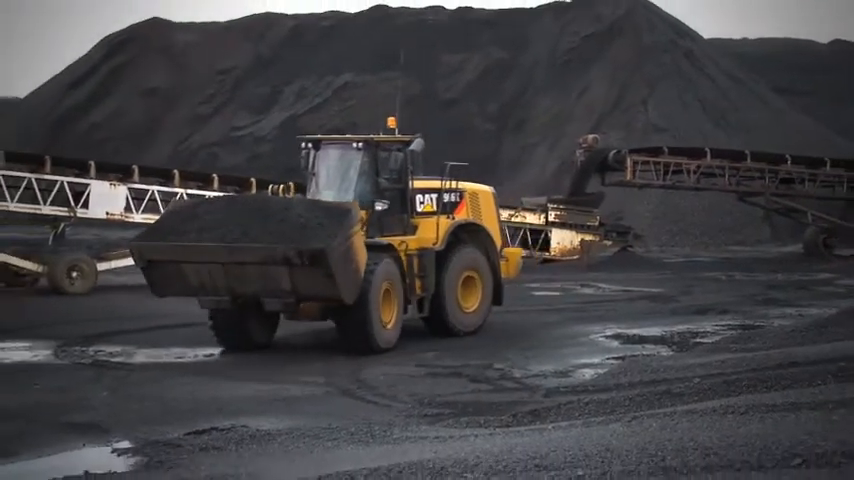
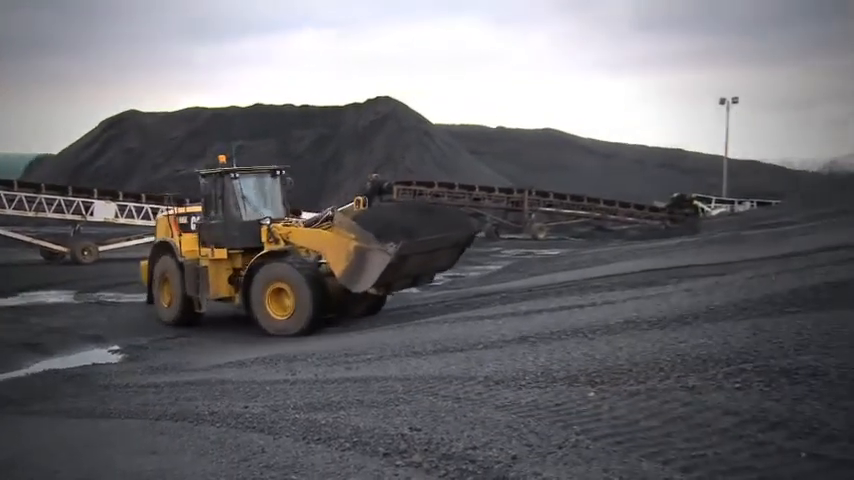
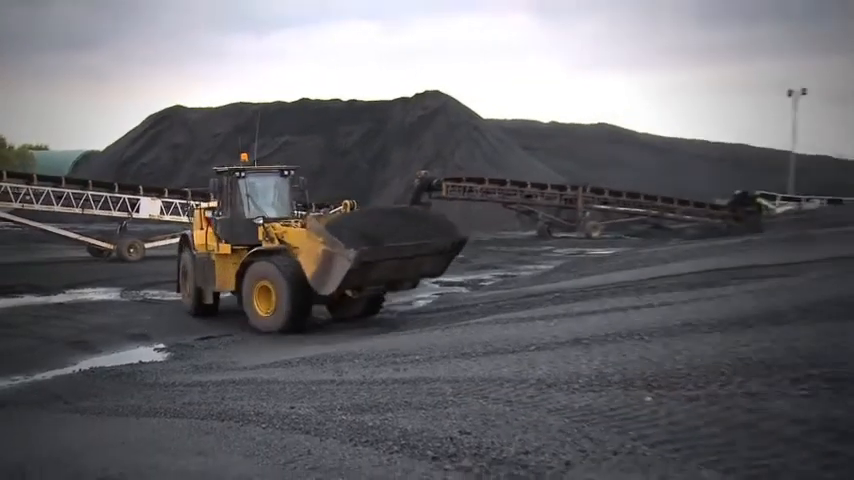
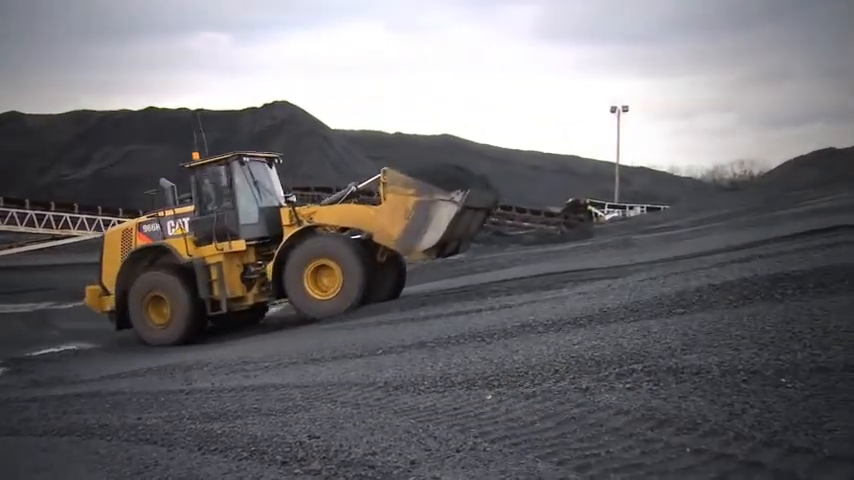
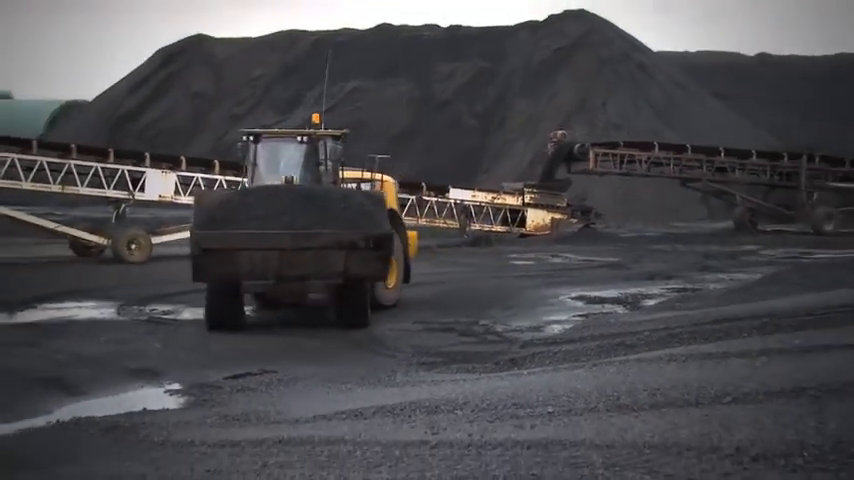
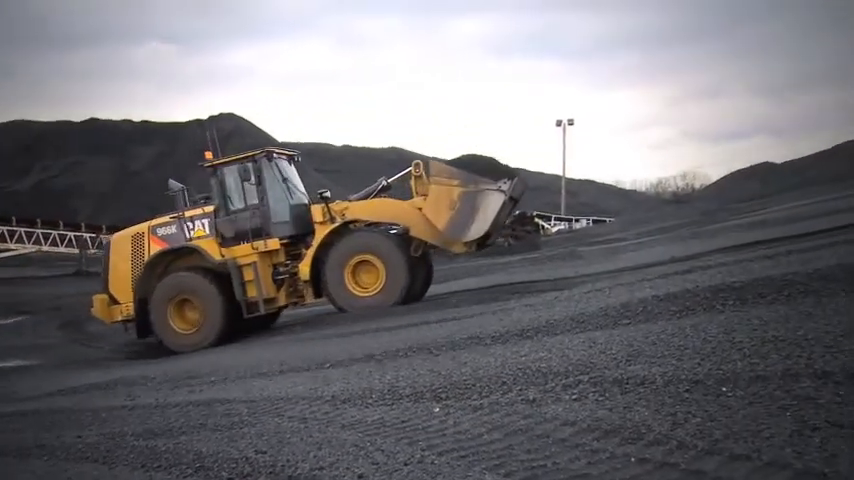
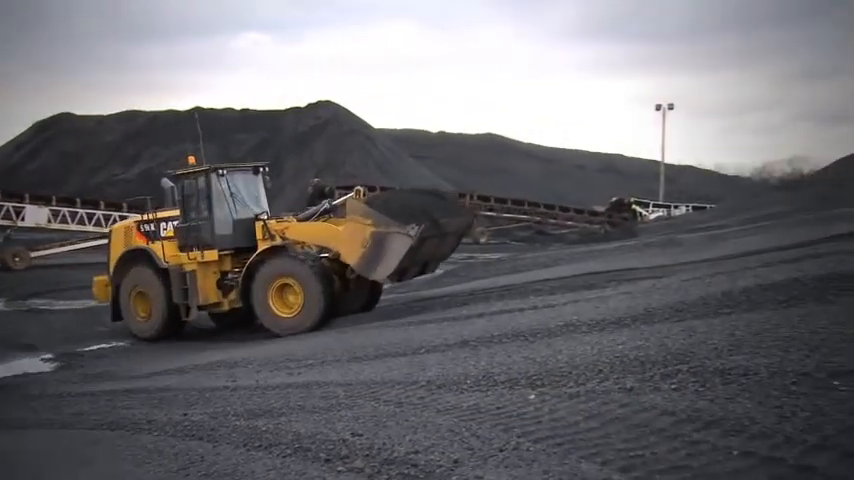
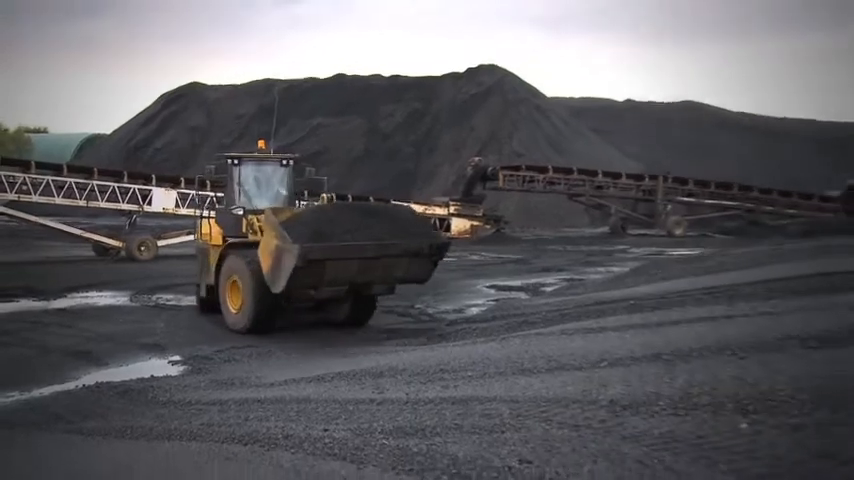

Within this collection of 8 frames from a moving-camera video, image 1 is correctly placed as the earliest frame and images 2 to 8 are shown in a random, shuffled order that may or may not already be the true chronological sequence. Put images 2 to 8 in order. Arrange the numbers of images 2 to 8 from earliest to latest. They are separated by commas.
5, 8, 3, 2, 7, 4, 6
